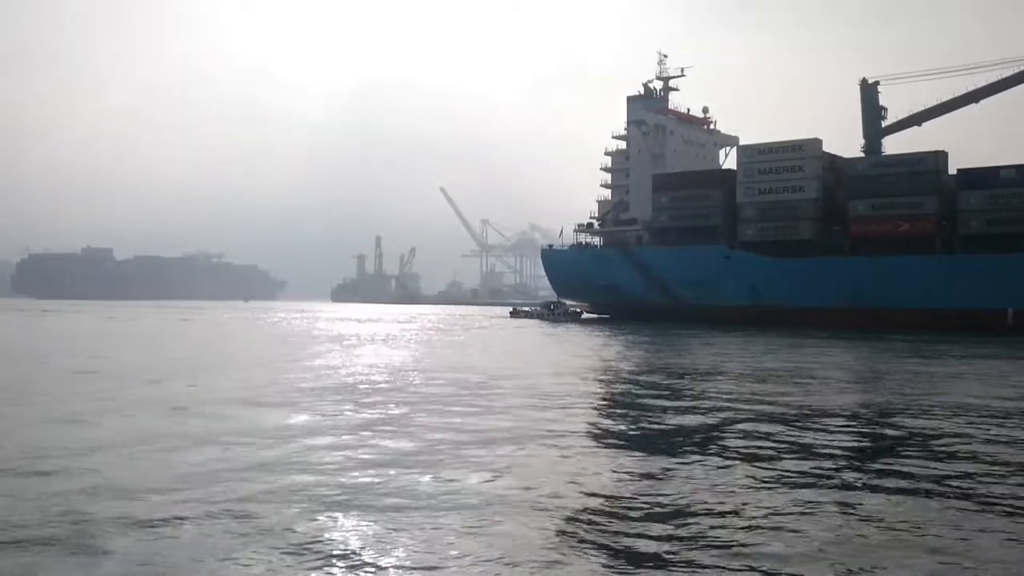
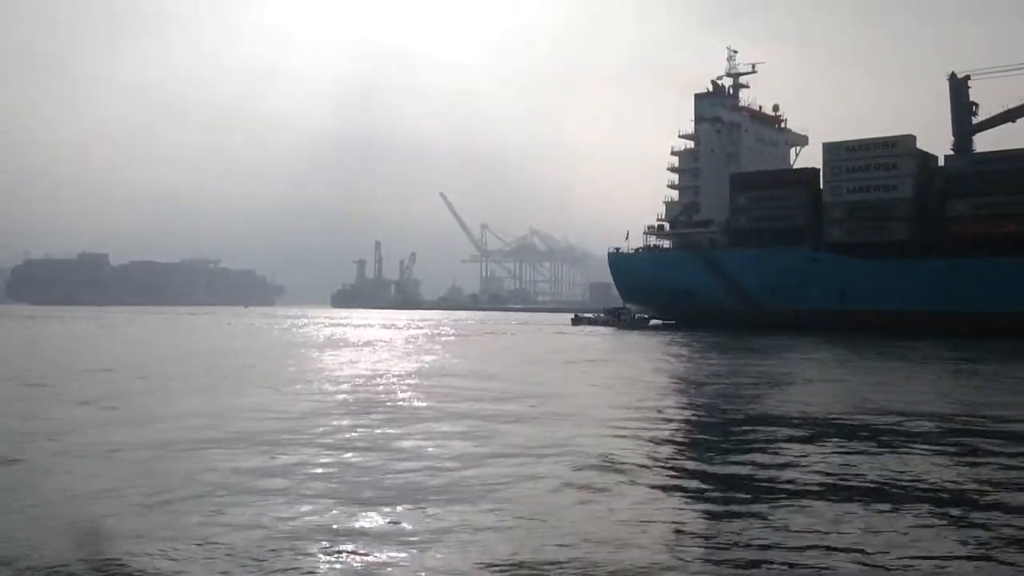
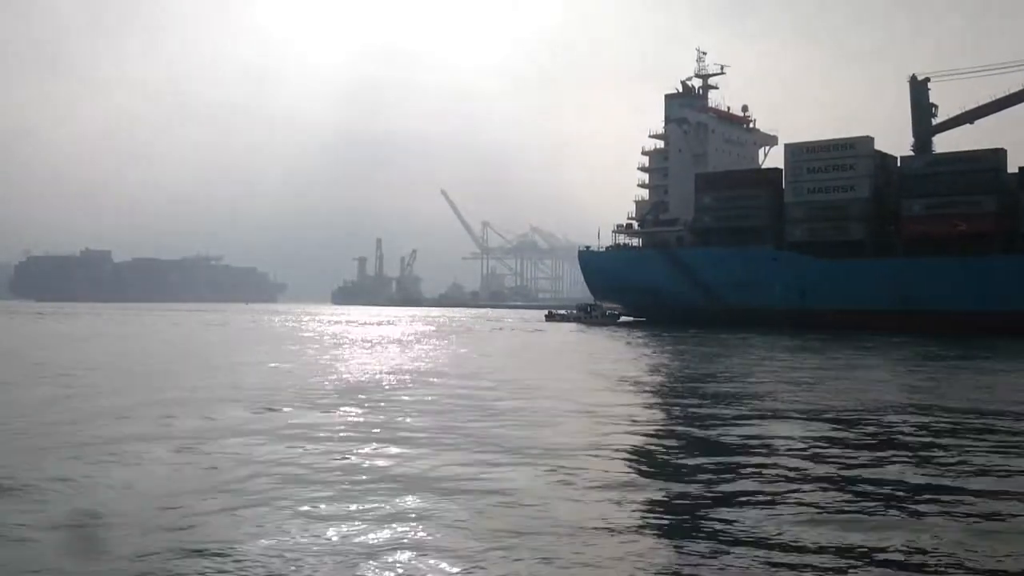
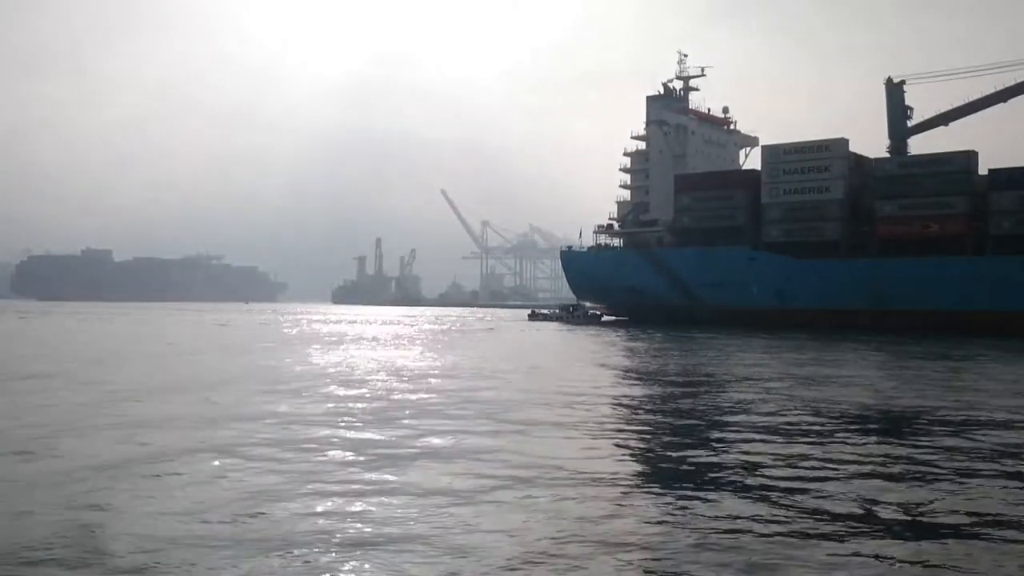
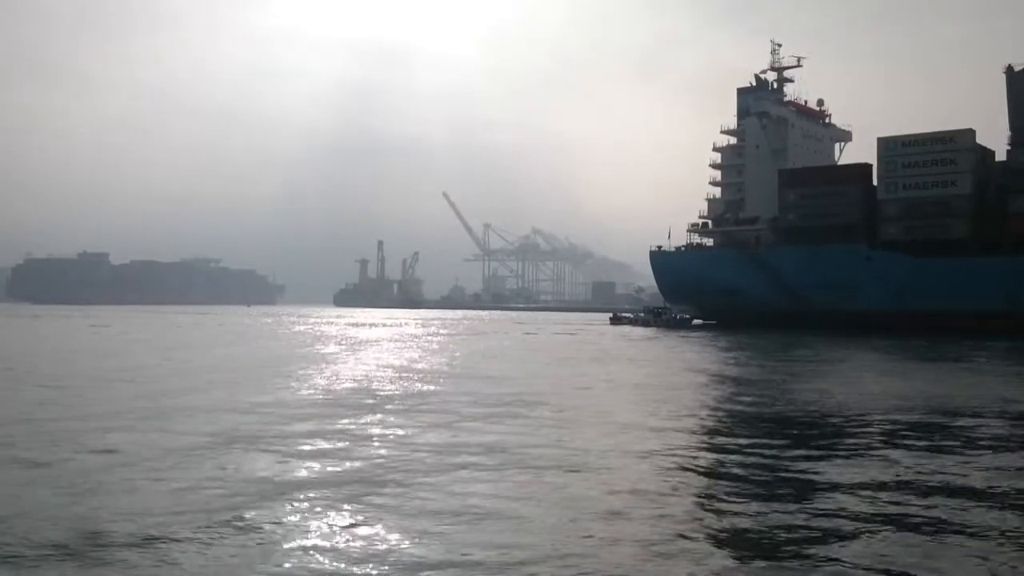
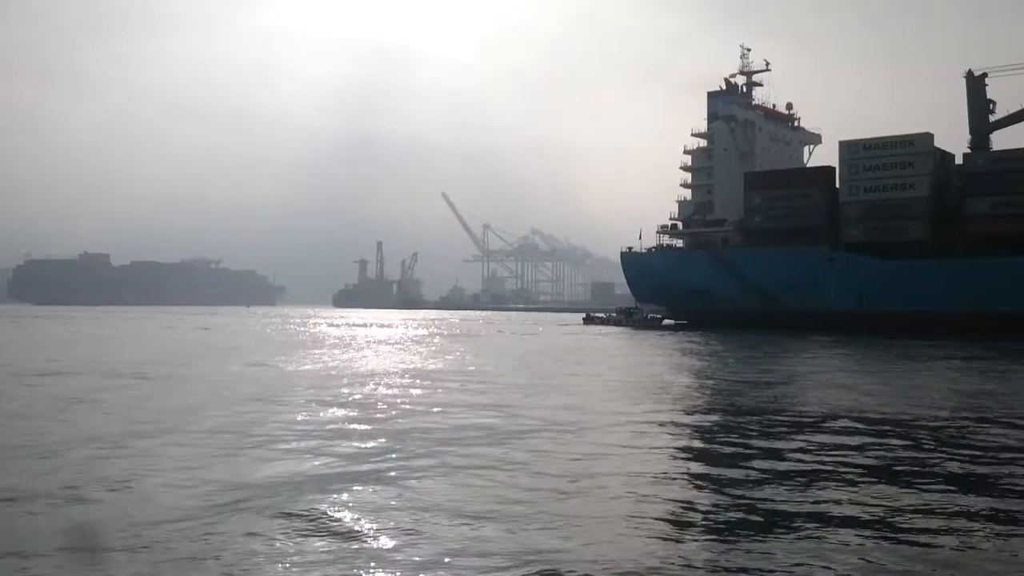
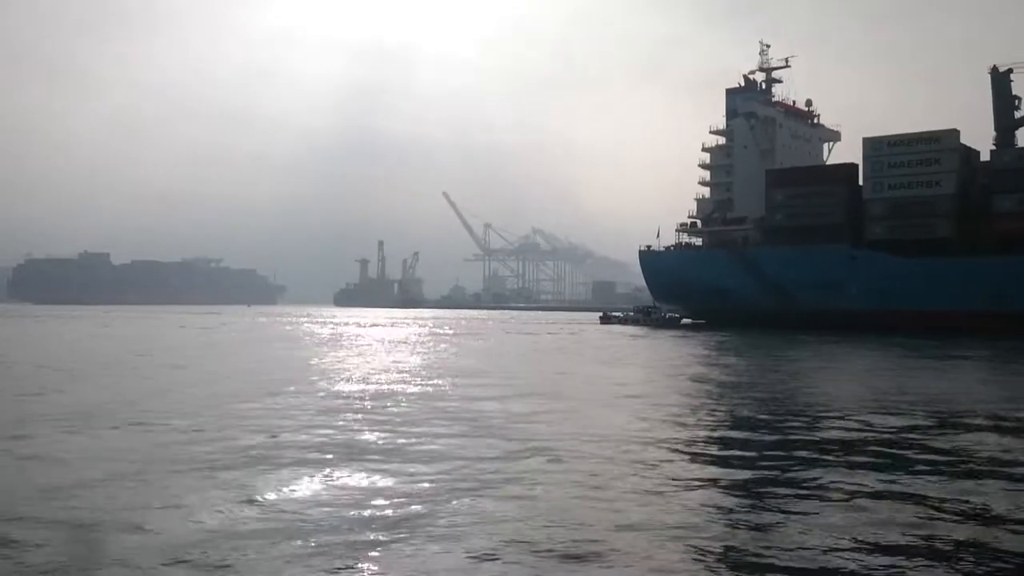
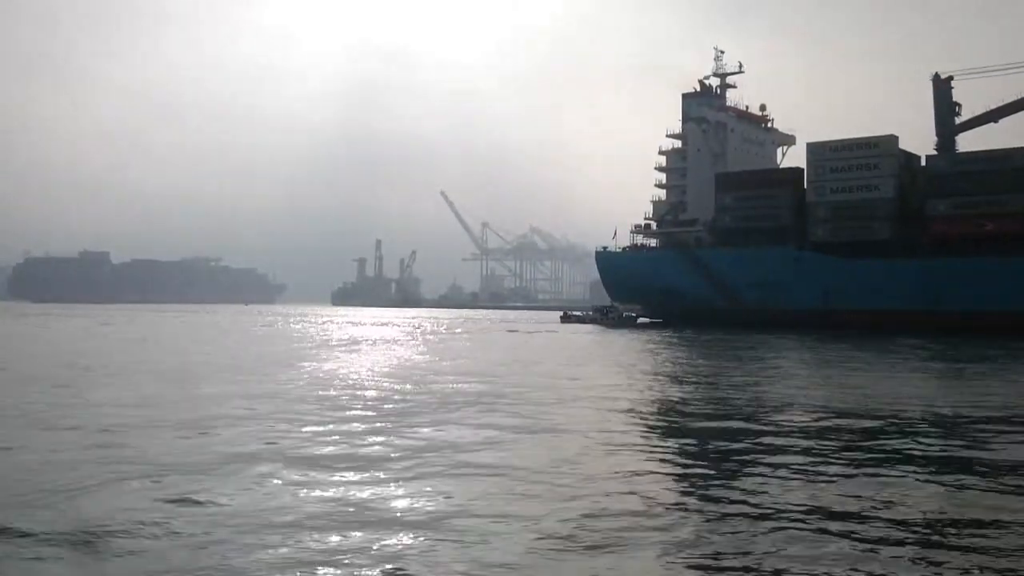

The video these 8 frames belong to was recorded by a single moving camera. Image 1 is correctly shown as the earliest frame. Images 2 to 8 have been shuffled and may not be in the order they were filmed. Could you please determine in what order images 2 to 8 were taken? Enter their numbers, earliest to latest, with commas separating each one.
4, 3, 8, 2, 6, 7, 5
